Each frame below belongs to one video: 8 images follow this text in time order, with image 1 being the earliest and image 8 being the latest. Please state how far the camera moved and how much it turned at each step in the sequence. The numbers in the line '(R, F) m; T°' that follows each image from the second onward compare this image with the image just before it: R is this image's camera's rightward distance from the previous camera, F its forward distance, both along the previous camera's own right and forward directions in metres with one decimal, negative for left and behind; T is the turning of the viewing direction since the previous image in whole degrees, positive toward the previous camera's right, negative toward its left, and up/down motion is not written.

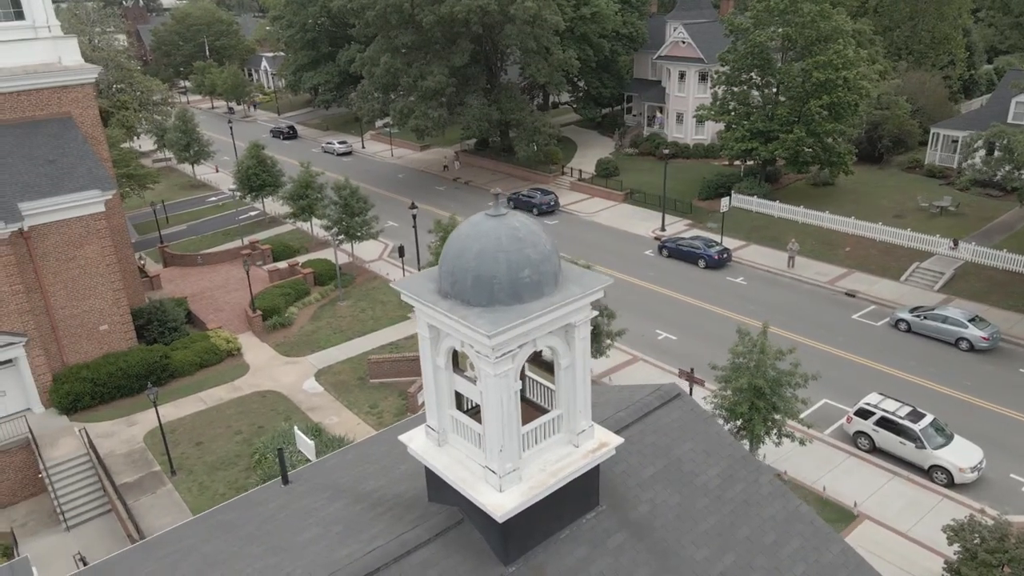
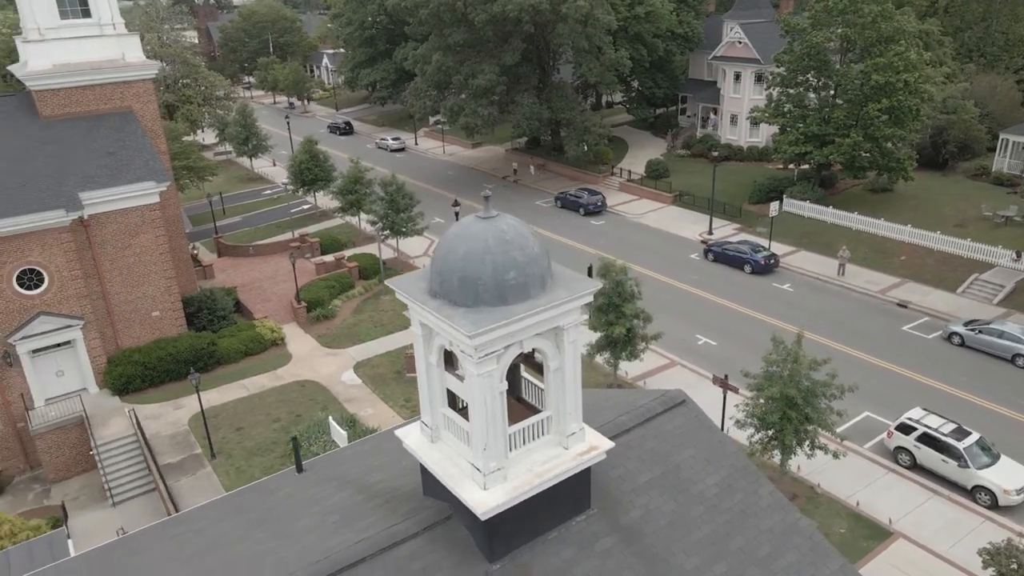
(+0.5, -0.1) m; -4°
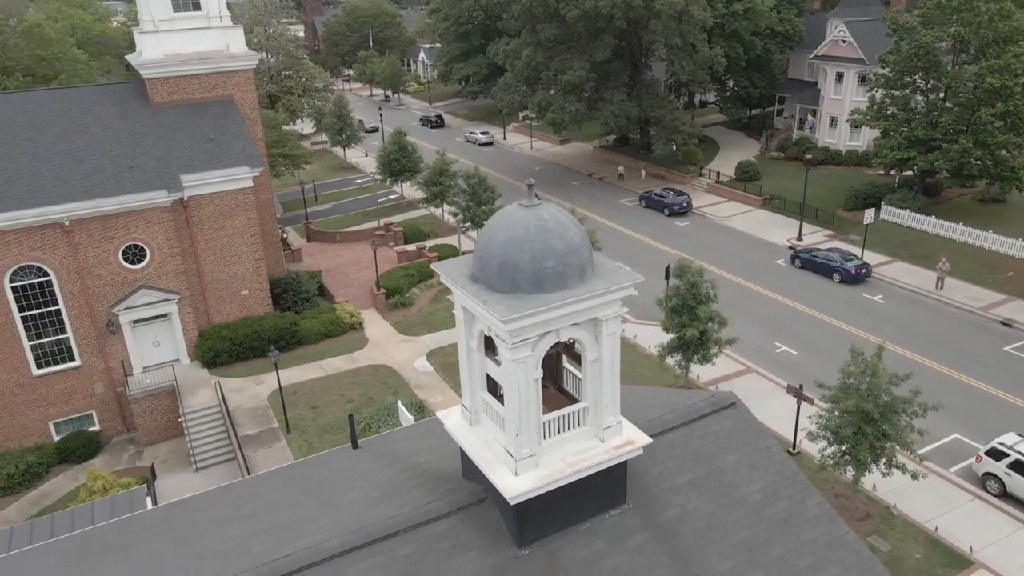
(+0.4, 0.0) m; -7°
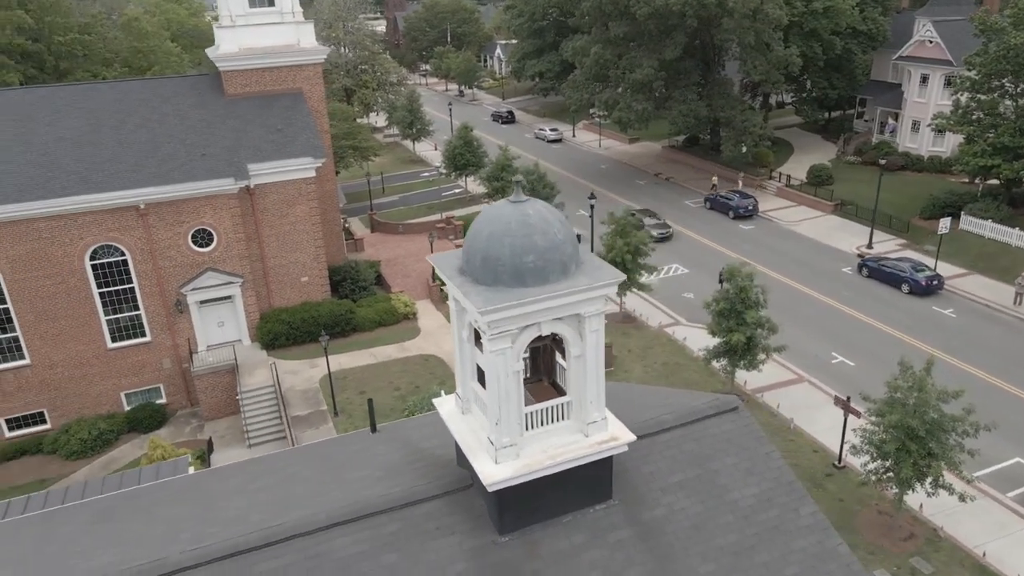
(+0.7, -0.1) m; -5°
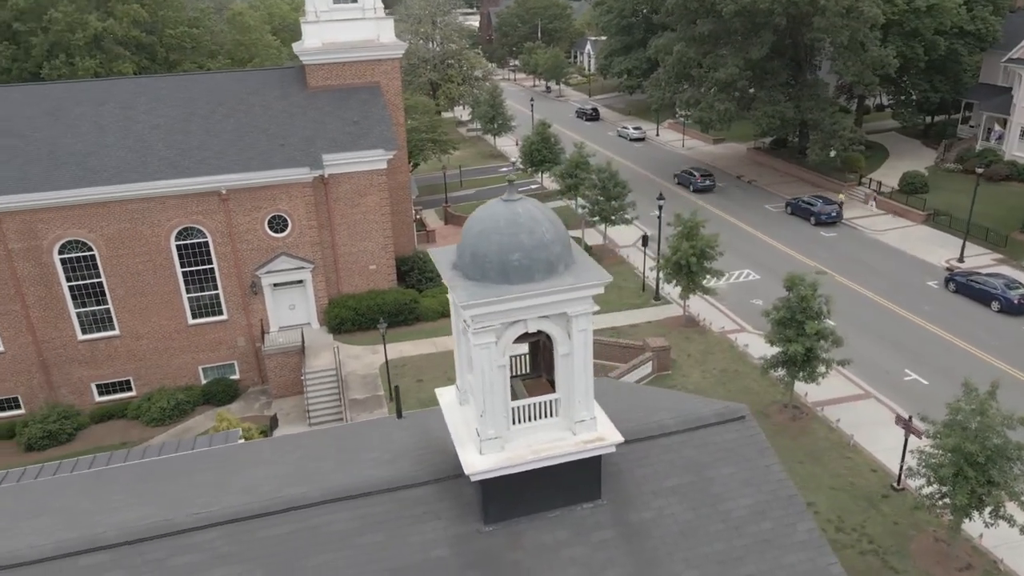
(+0.8, -0.1) m; -6°
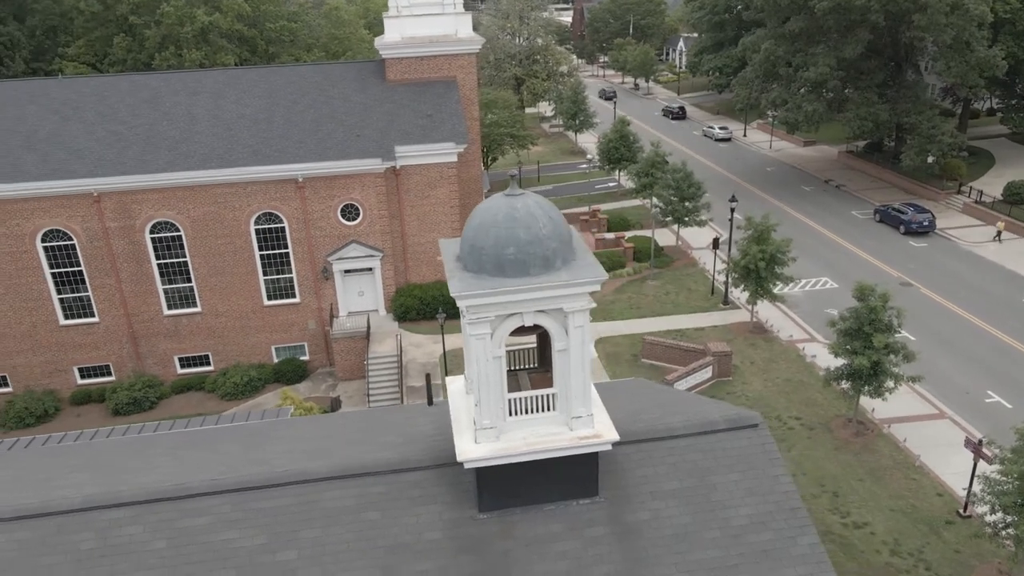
(+0.7, -0.1) m; -6°
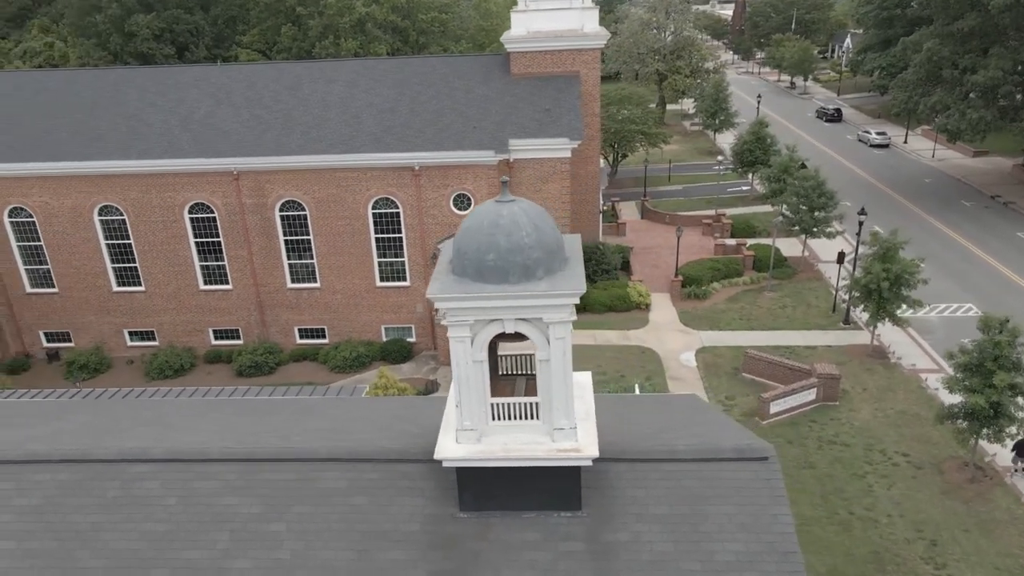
(+1.3, +0.1) m; -11°
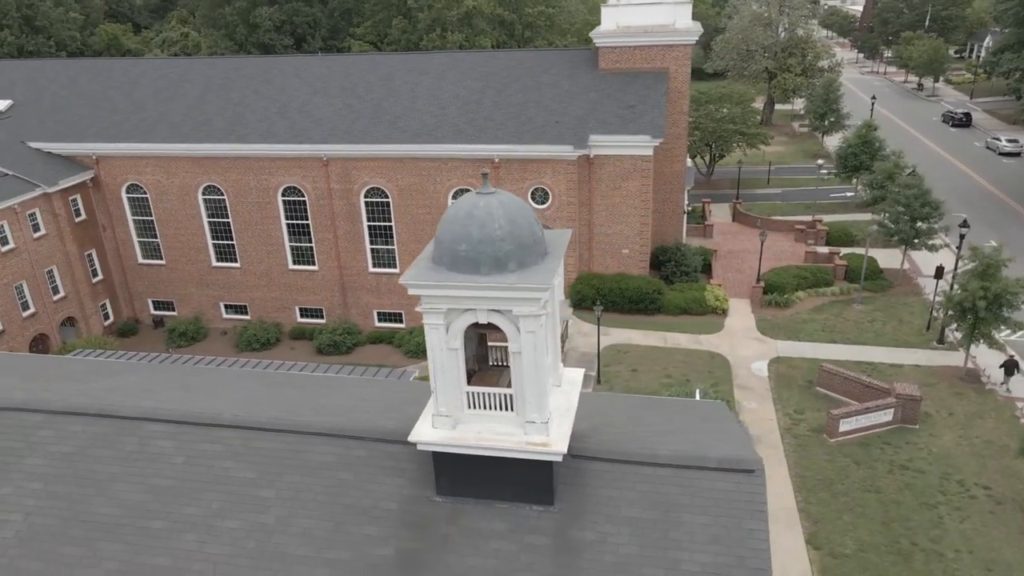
(+1.1, 0.0) m; -8°
